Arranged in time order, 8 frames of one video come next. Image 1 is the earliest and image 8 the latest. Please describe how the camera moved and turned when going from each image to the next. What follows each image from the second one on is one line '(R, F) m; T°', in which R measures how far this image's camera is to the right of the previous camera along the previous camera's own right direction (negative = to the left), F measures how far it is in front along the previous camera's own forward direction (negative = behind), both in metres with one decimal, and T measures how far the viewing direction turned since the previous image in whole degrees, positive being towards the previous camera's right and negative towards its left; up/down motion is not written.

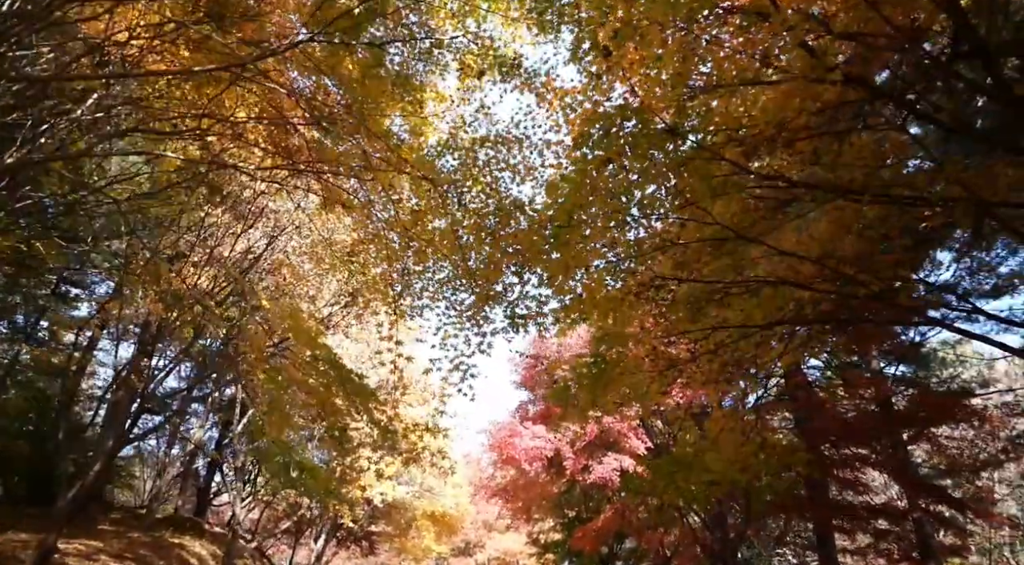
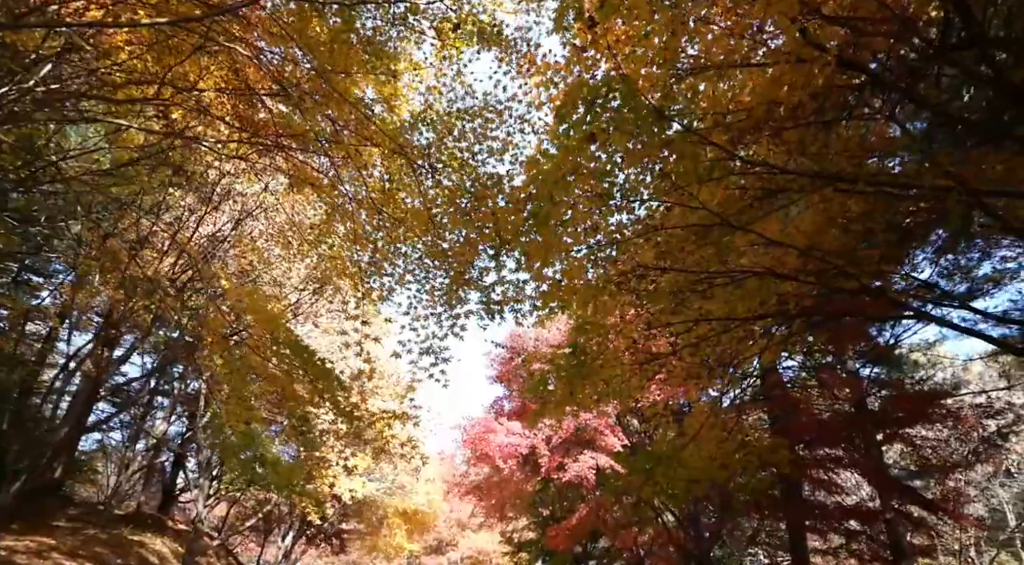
(0.0, +0.2) m; +2°
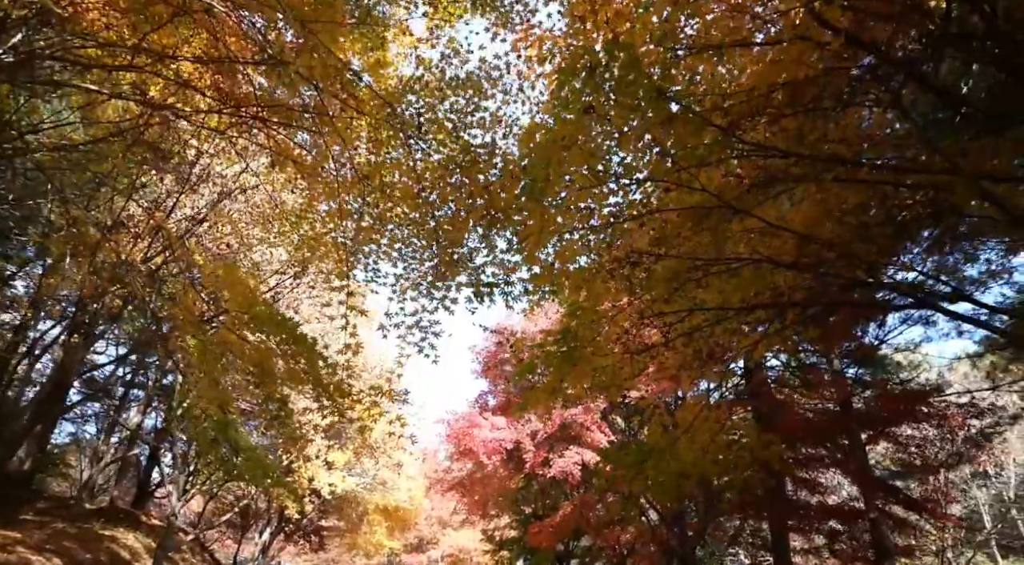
(0.0, +0.1) m; +1°
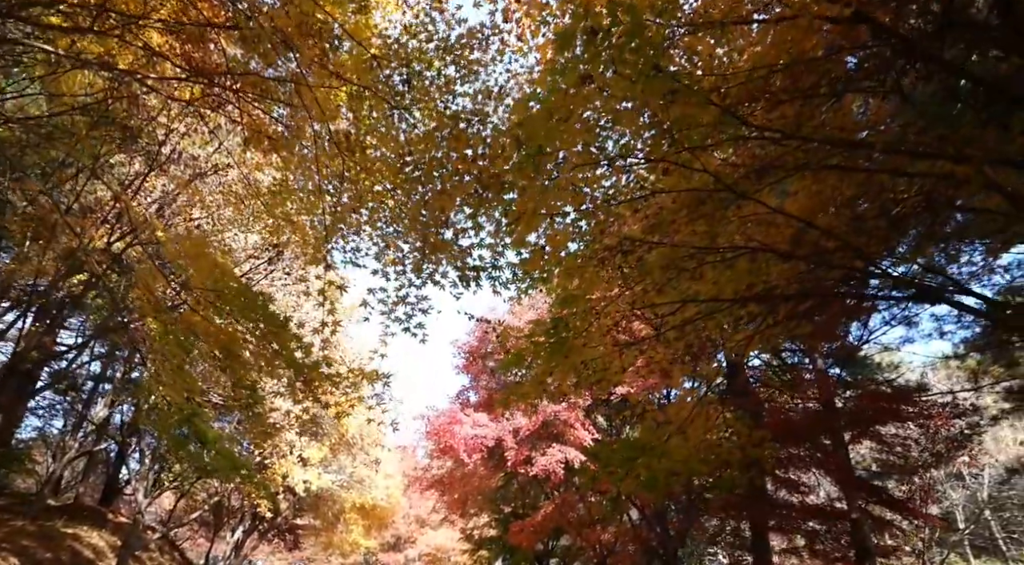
(0.0, +0.2) m; +2°
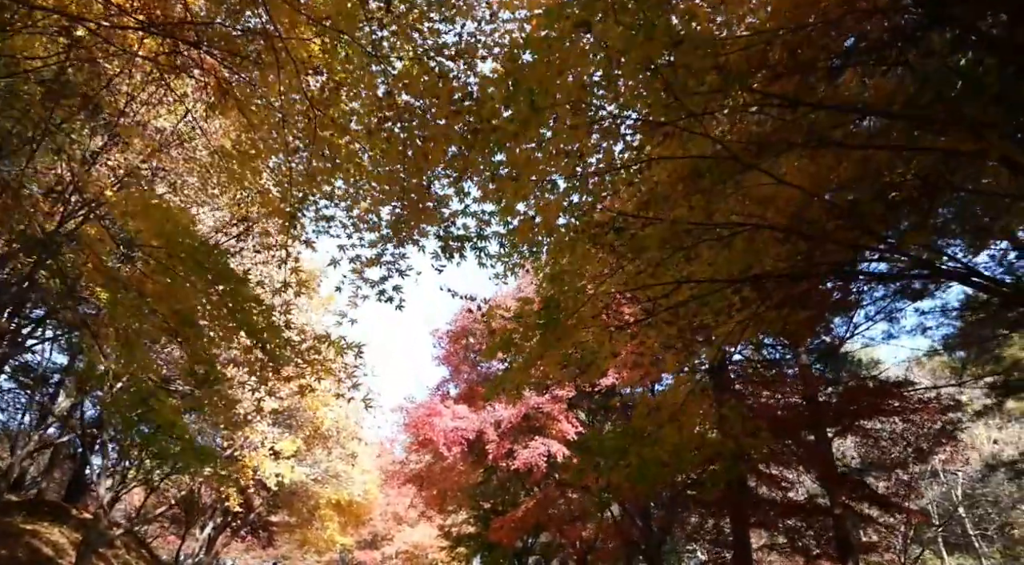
(0.0, +0.2) m; +2°
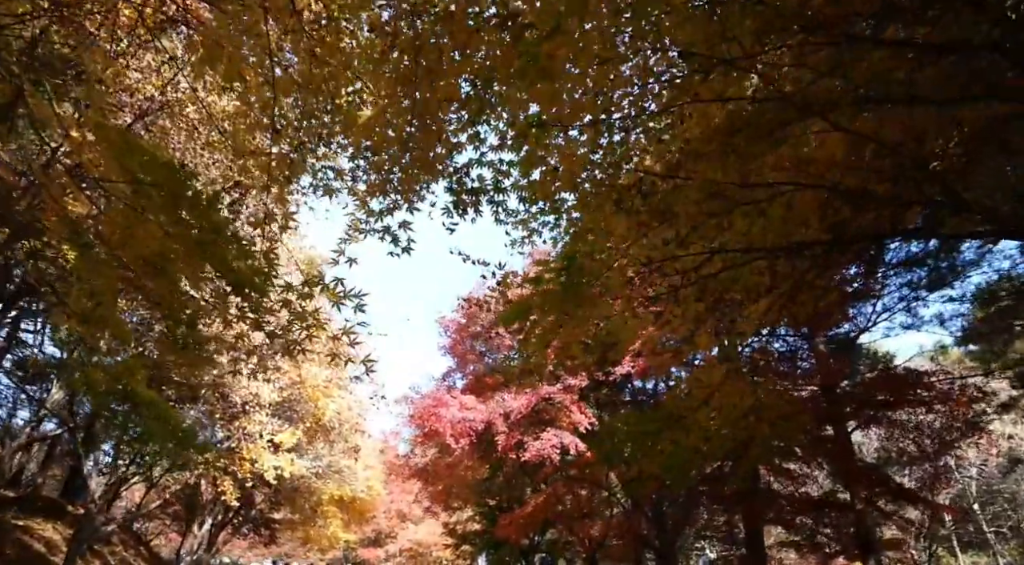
(-0.1, +0.3) m; 0°
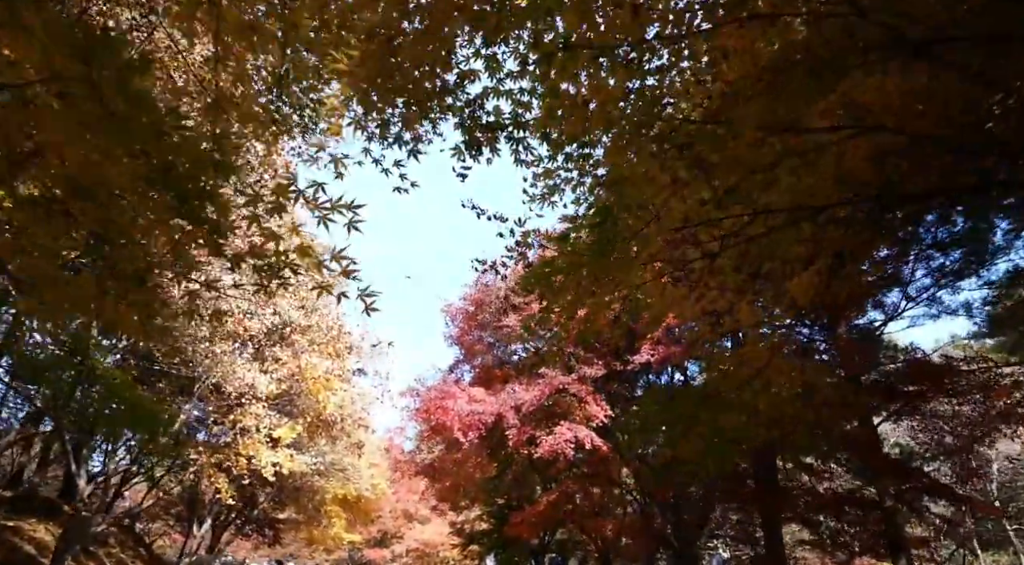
(-0.1, +0.3) m; 0°
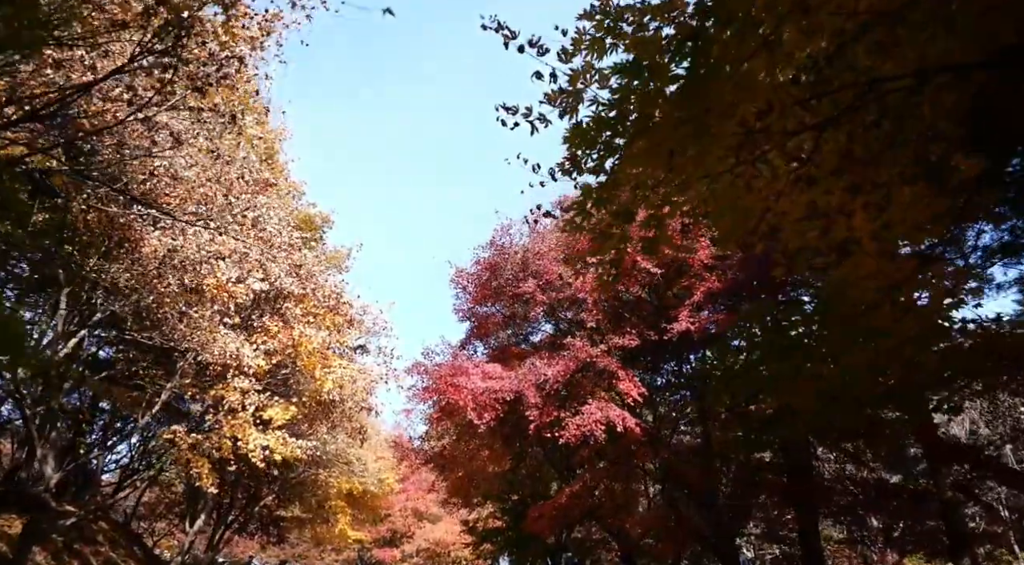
(-0.1, +0.7) m; -1°
